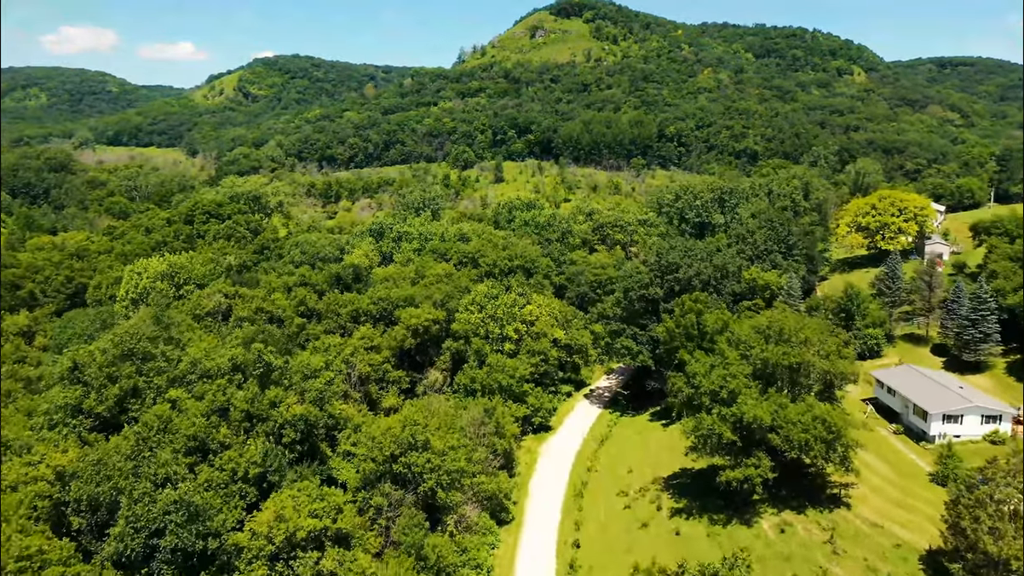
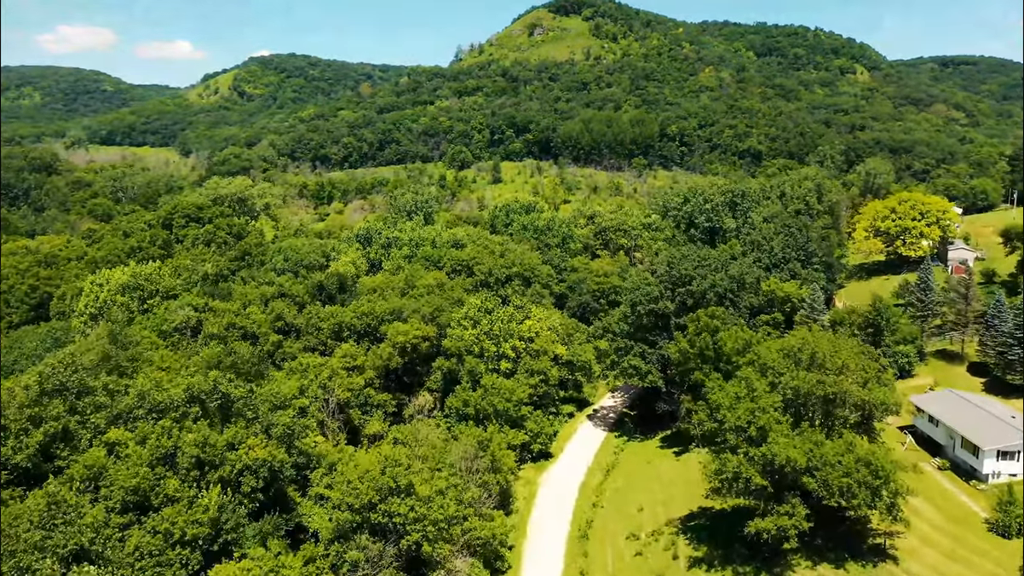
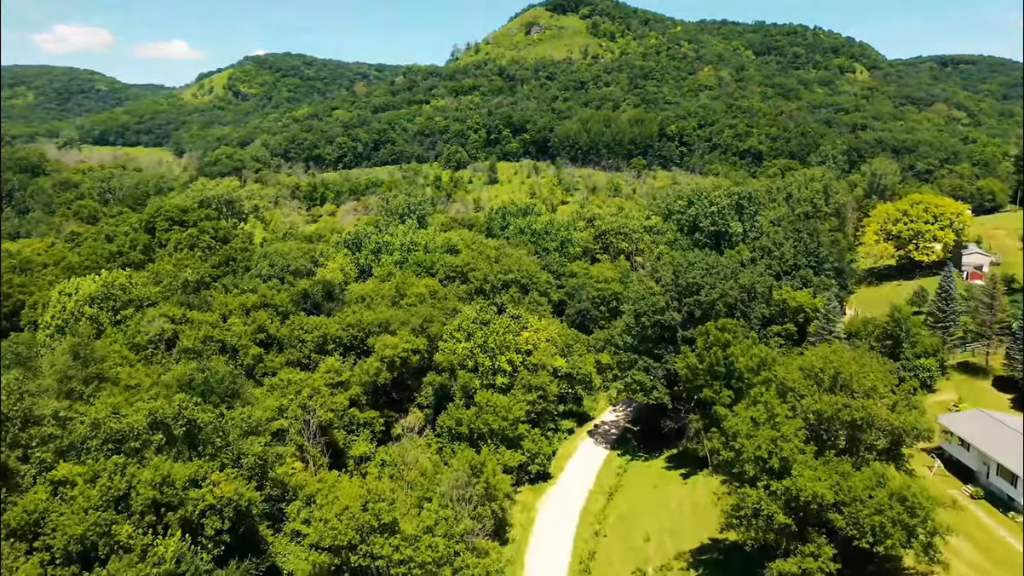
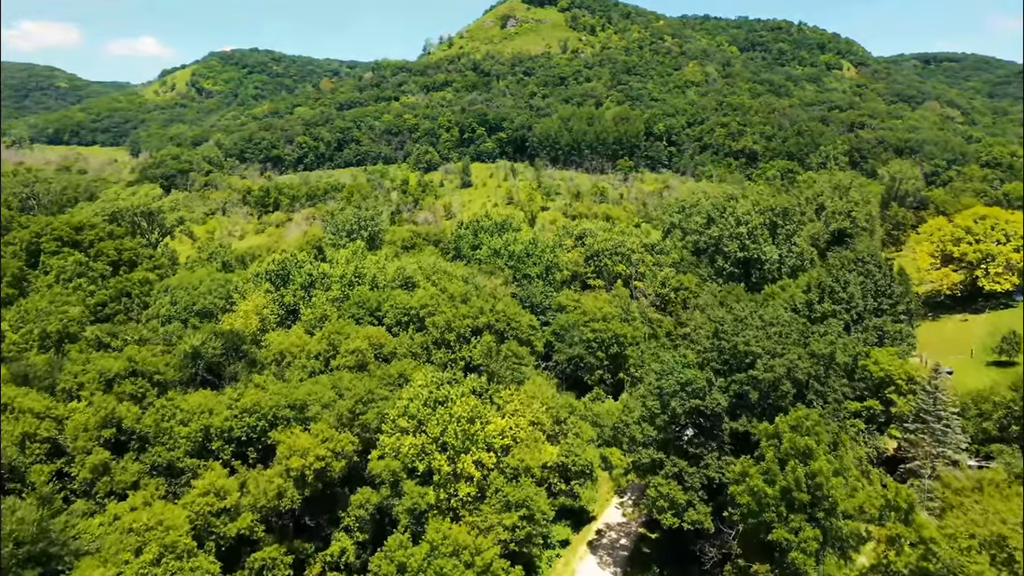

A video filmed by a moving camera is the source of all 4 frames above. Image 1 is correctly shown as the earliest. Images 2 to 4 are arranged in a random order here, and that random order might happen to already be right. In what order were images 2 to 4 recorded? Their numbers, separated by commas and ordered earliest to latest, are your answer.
2, 3, 4
